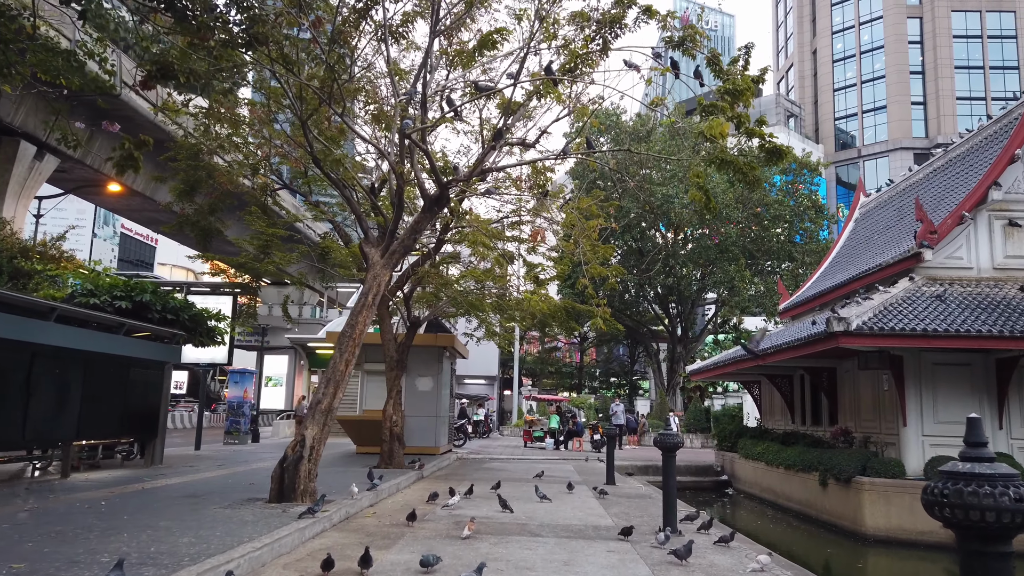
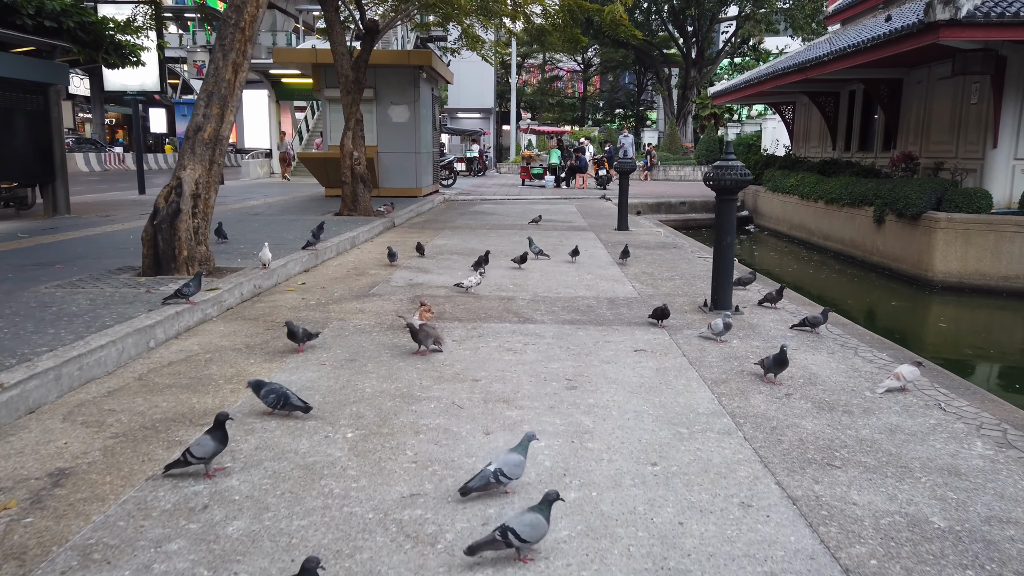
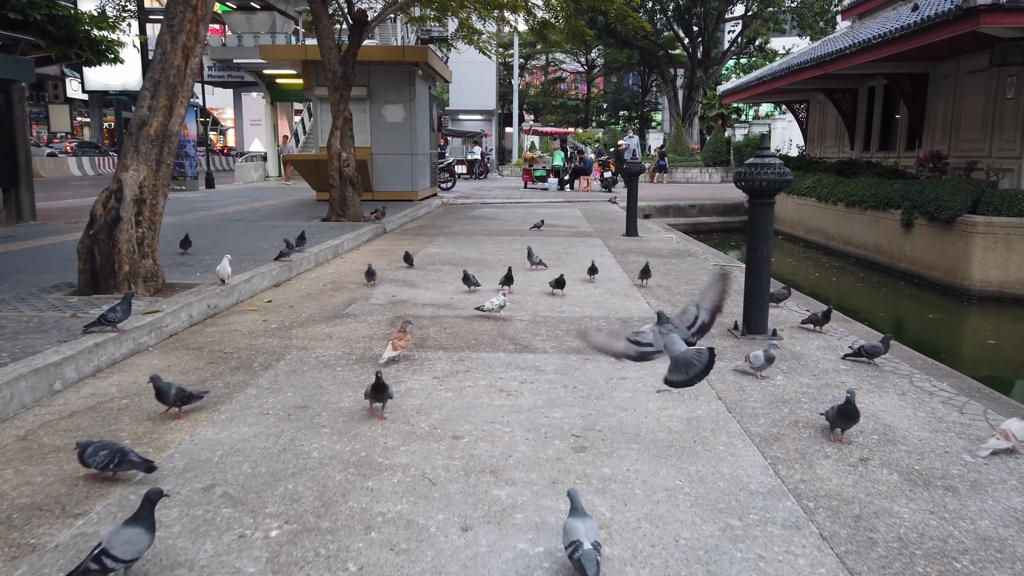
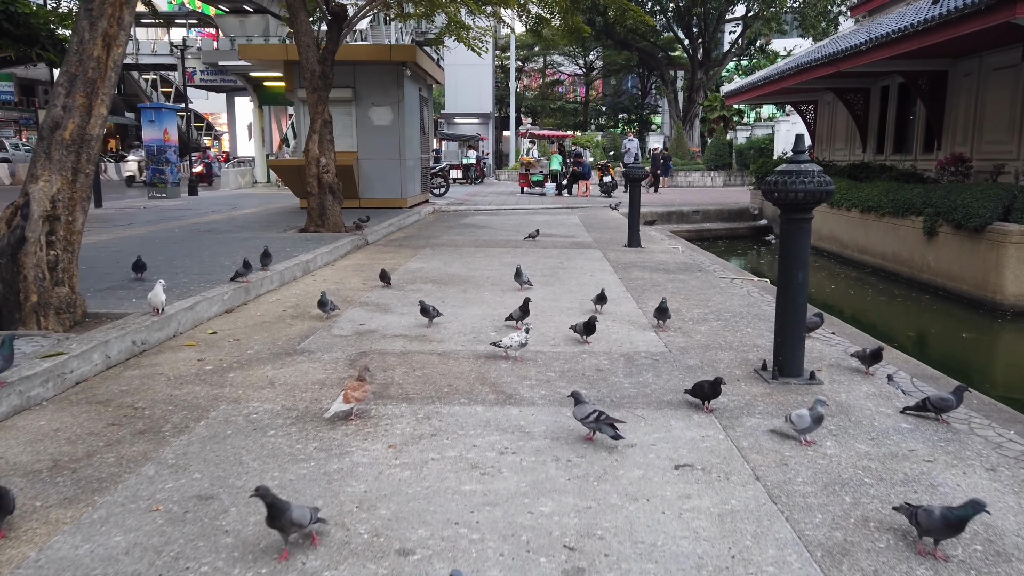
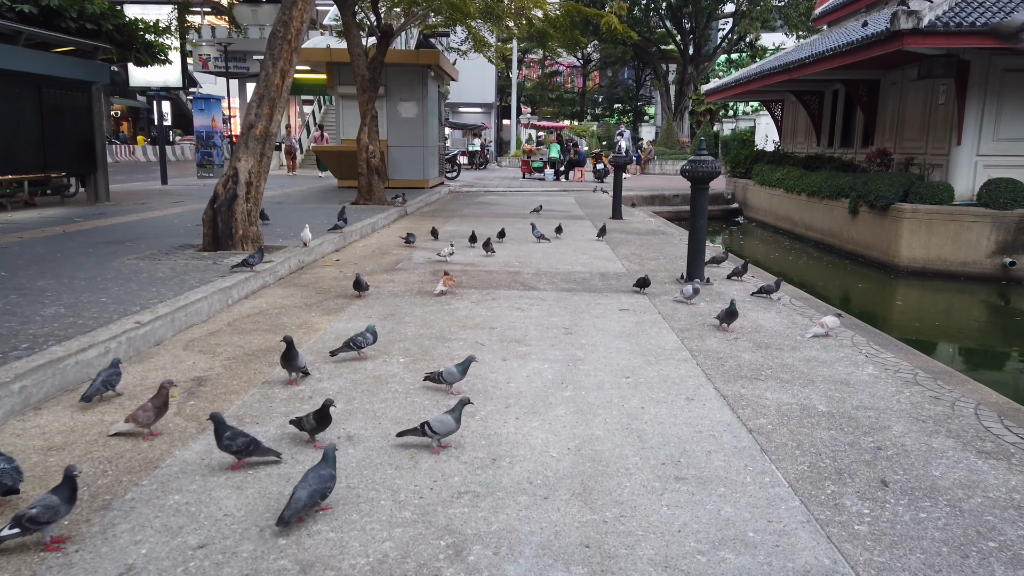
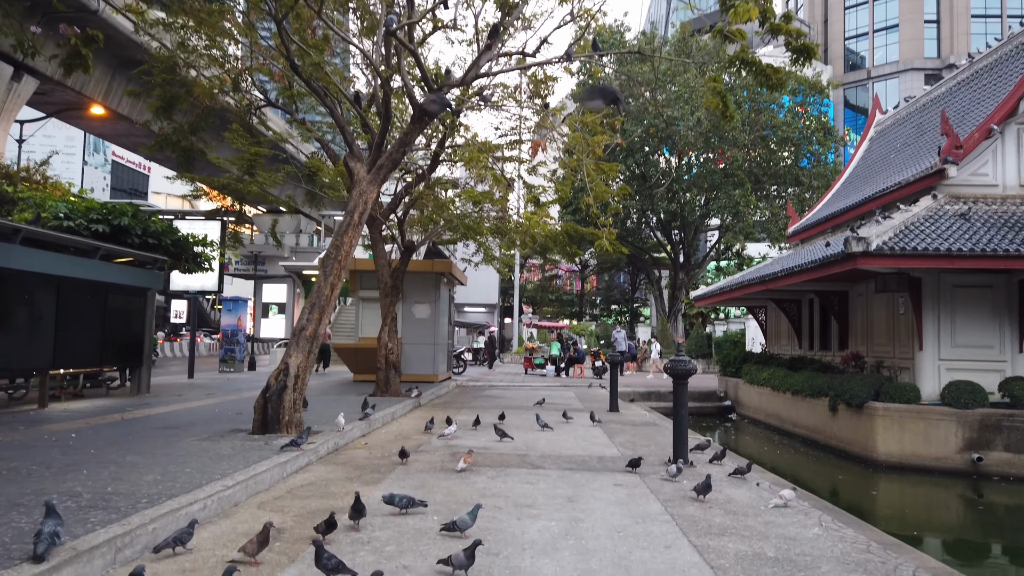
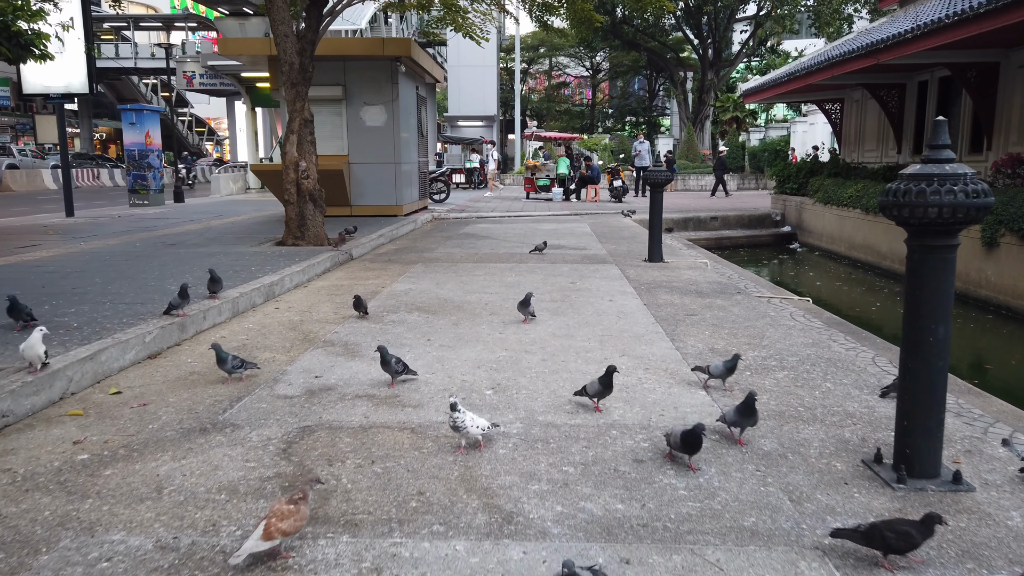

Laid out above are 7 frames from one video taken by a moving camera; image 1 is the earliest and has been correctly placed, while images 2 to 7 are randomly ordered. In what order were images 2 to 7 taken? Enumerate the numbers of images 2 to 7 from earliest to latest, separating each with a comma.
6, 5, 2, 3, 4, 7
